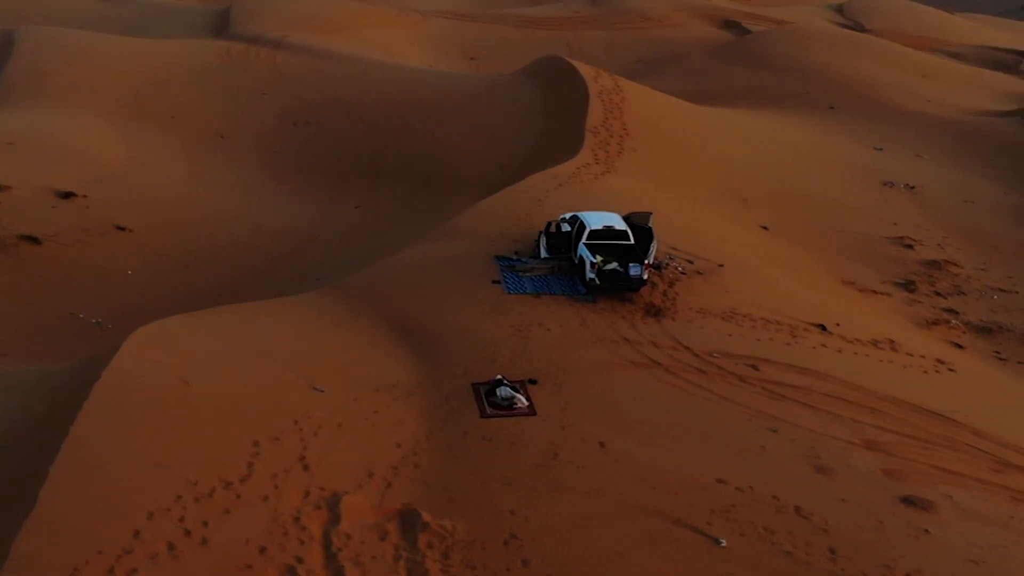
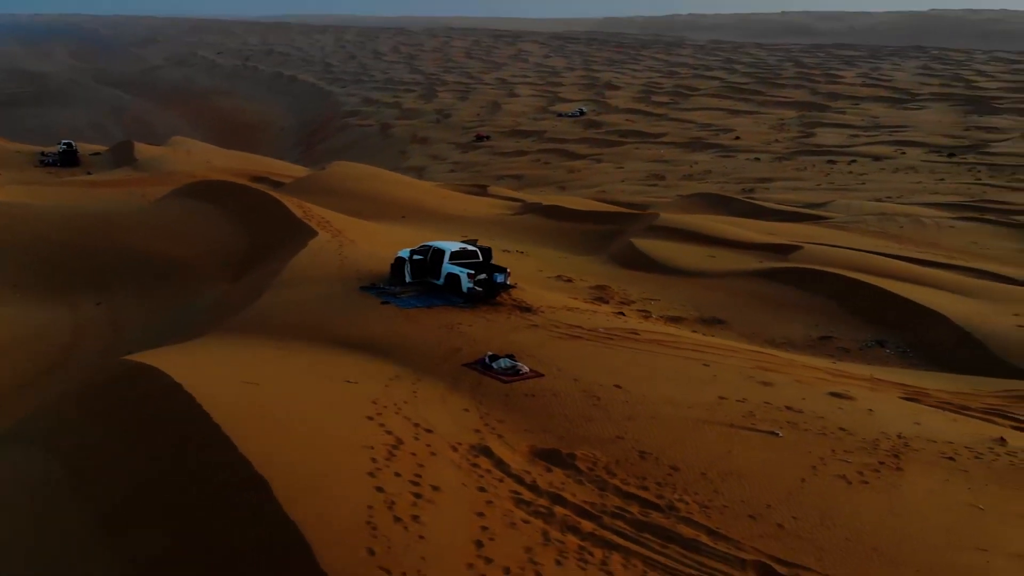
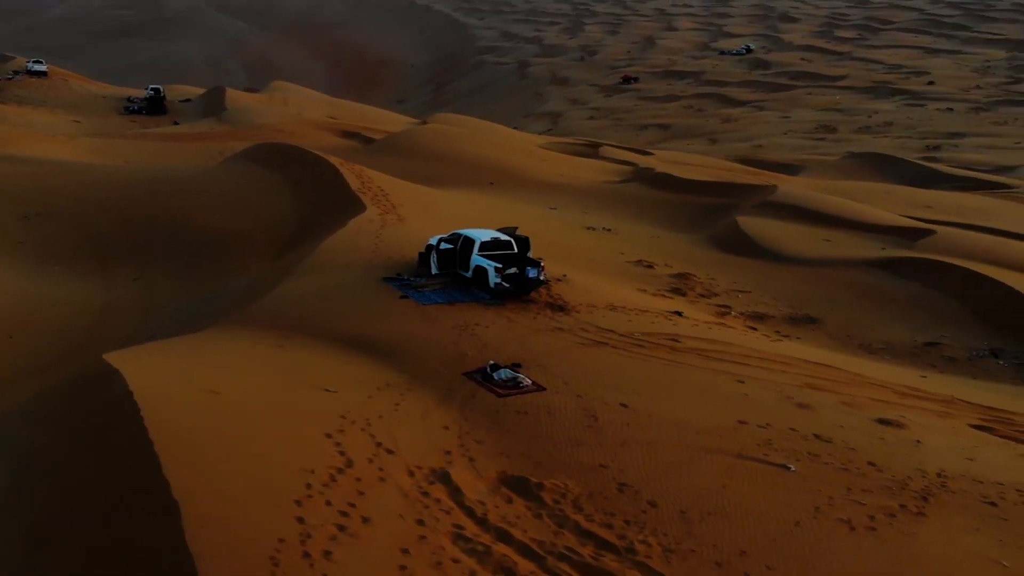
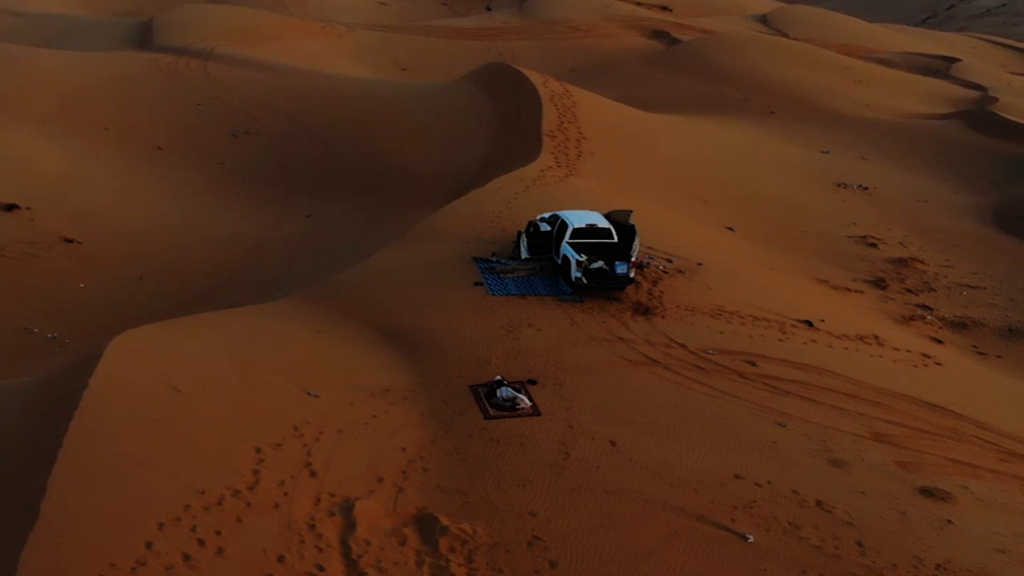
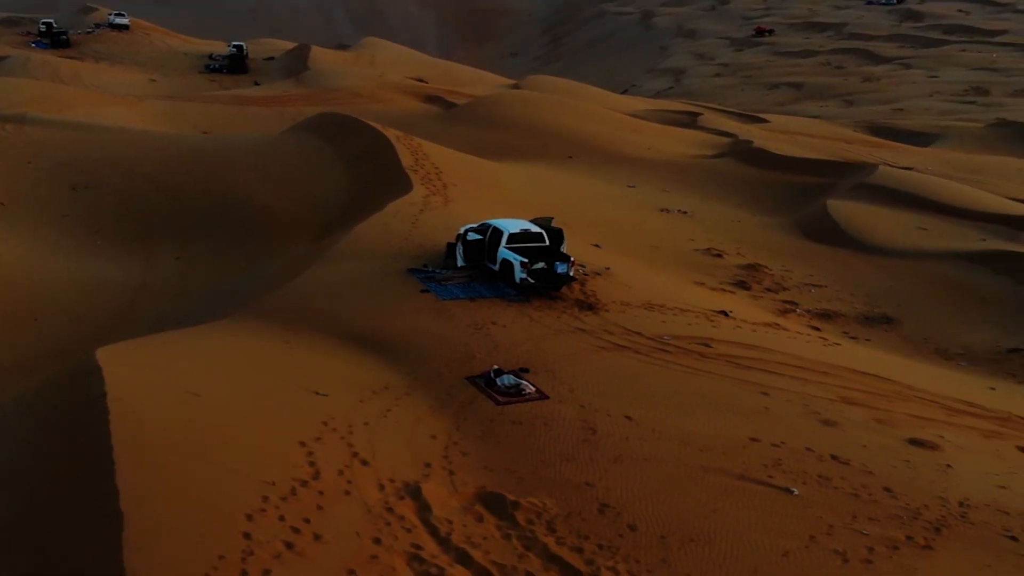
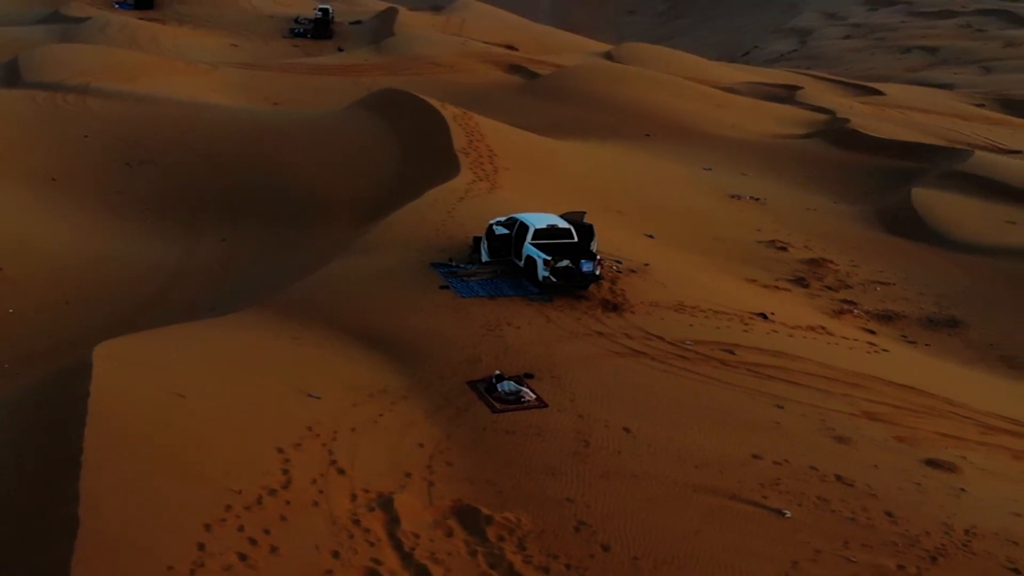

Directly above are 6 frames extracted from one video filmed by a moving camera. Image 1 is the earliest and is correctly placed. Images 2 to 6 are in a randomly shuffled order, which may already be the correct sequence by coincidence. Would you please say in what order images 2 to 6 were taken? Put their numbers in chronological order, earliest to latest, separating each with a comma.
4, 6, 5, 3, 2
